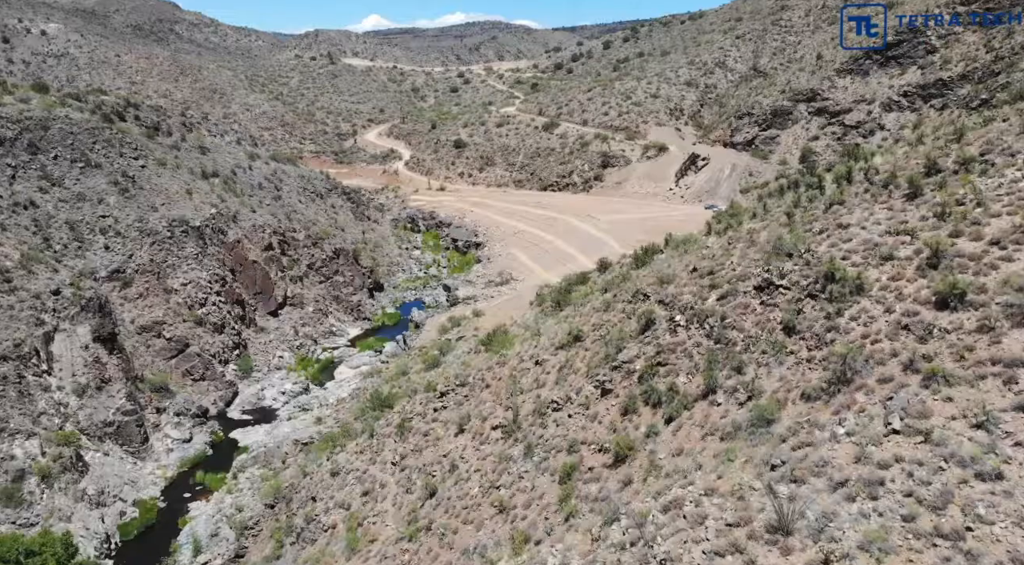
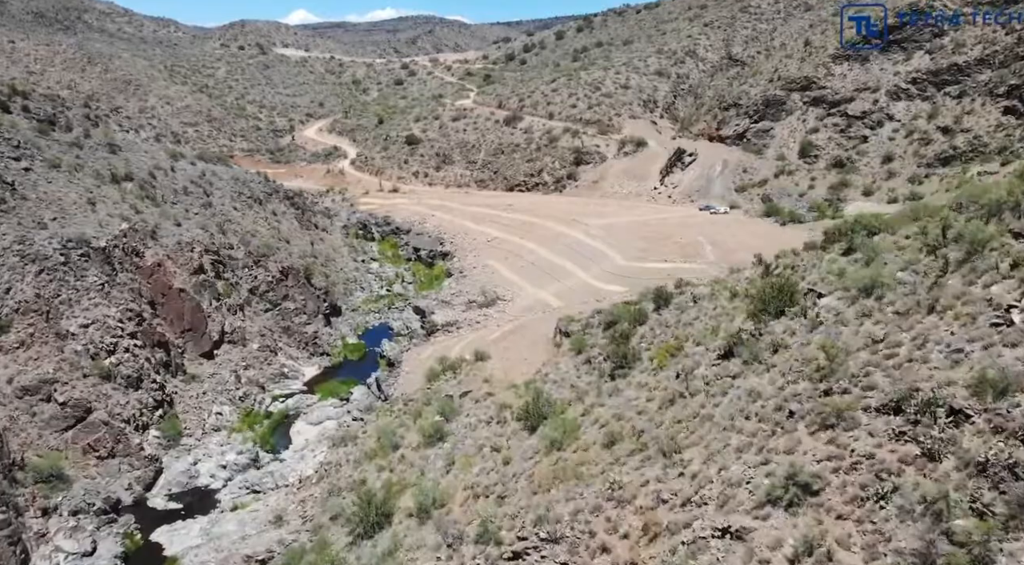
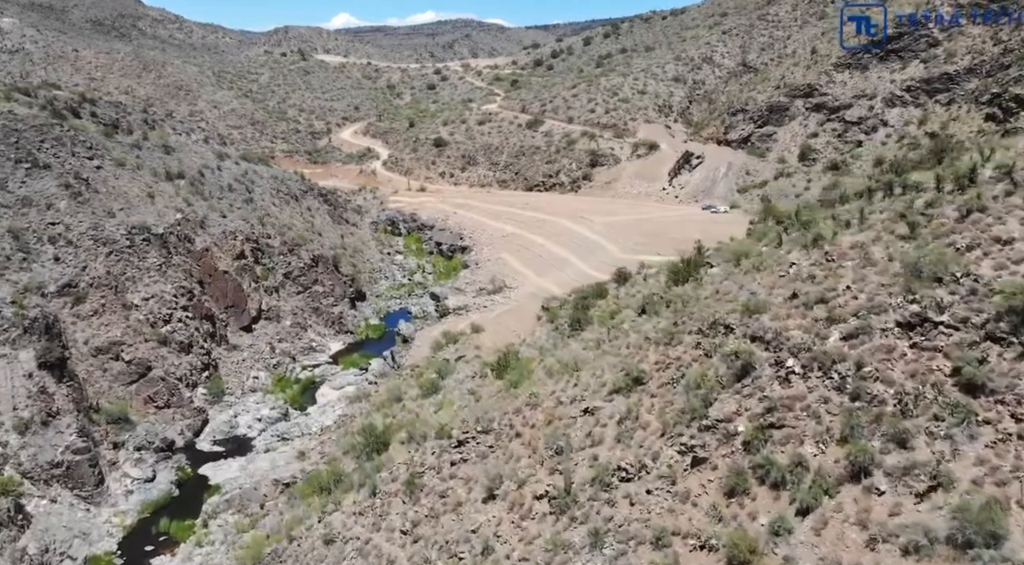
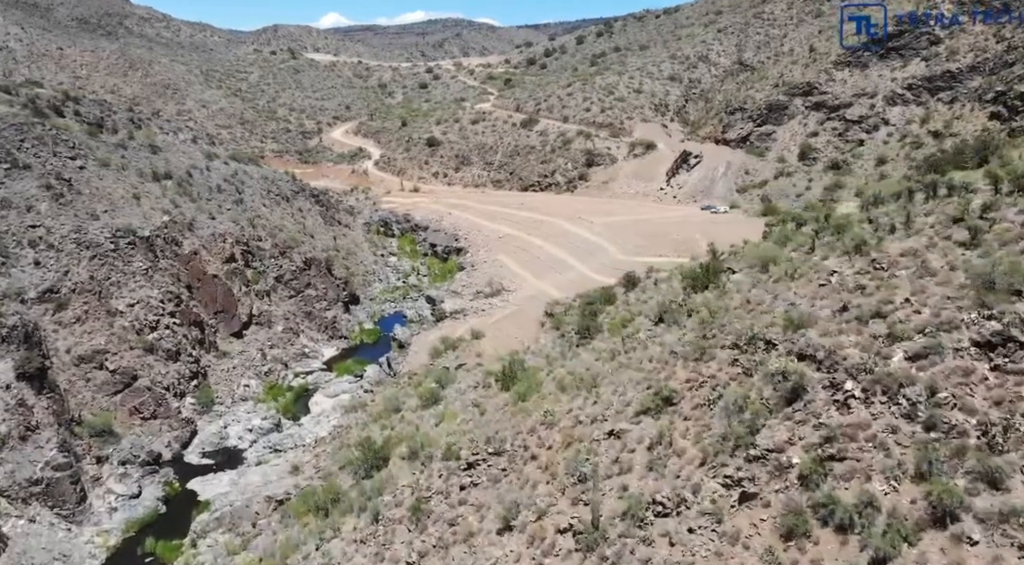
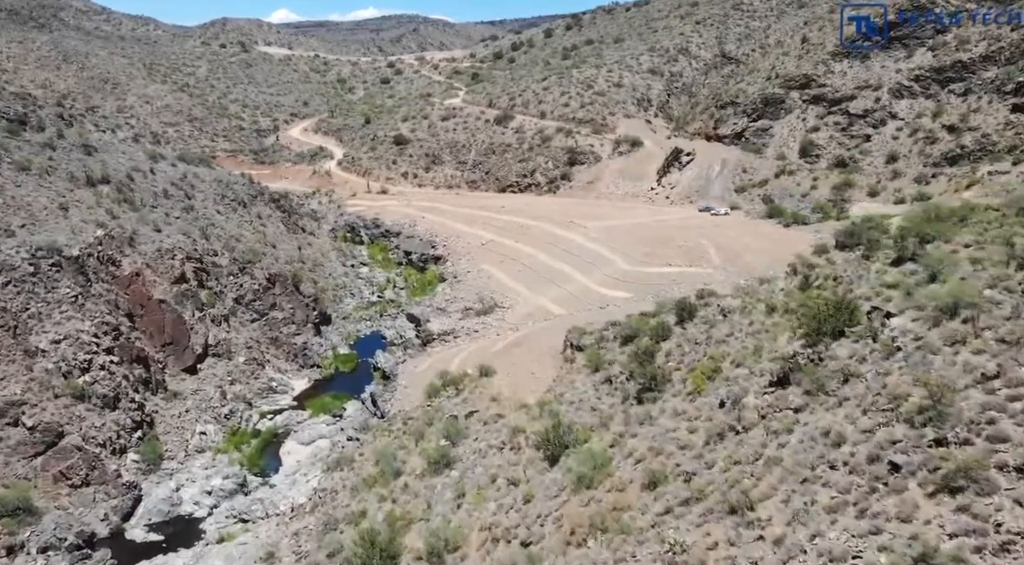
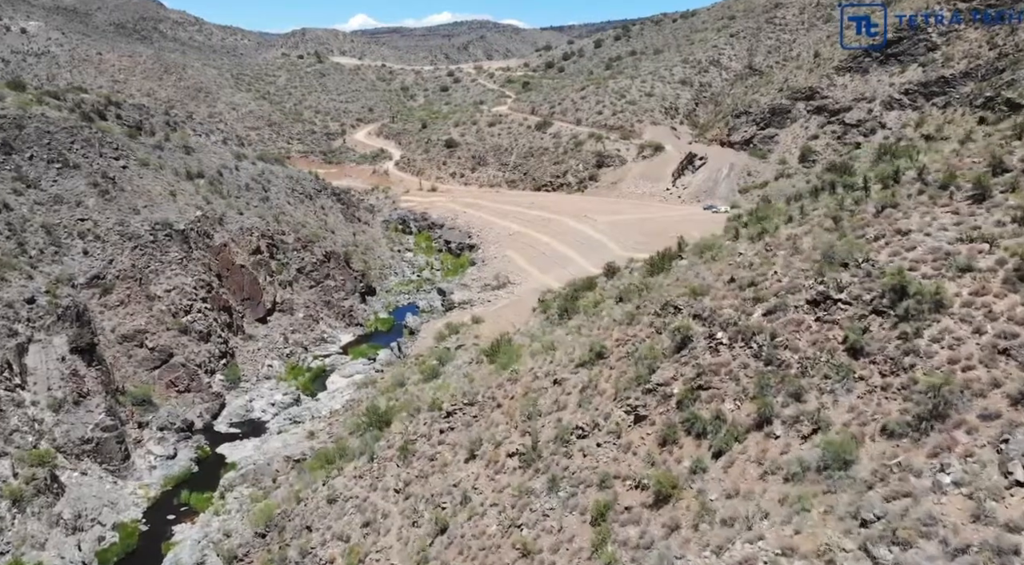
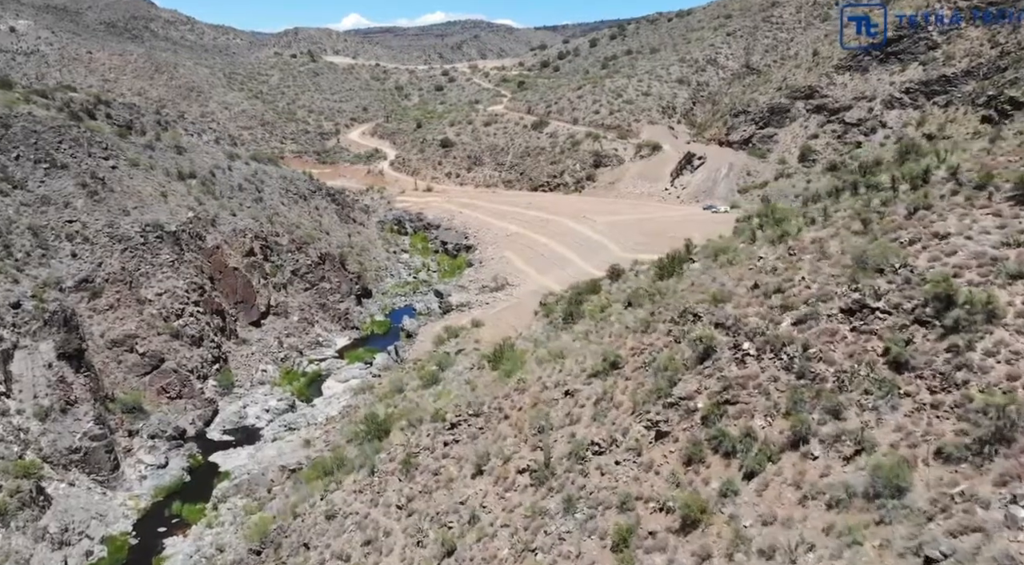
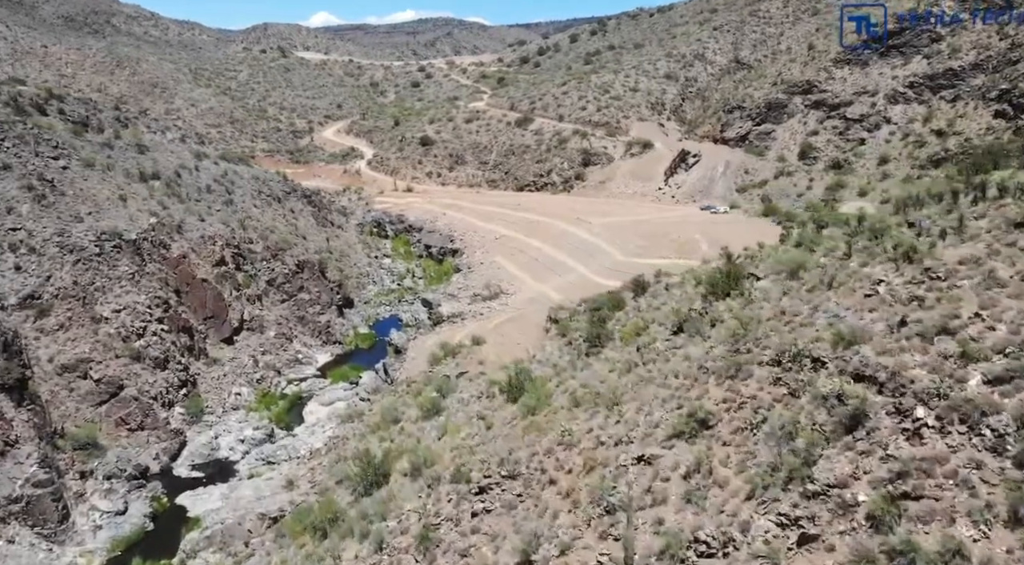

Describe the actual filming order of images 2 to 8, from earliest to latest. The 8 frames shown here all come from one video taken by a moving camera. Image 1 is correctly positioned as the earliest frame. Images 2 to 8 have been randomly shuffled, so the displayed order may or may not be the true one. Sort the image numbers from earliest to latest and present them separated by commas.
6, 7, 3, 4, 8, 2, 5
